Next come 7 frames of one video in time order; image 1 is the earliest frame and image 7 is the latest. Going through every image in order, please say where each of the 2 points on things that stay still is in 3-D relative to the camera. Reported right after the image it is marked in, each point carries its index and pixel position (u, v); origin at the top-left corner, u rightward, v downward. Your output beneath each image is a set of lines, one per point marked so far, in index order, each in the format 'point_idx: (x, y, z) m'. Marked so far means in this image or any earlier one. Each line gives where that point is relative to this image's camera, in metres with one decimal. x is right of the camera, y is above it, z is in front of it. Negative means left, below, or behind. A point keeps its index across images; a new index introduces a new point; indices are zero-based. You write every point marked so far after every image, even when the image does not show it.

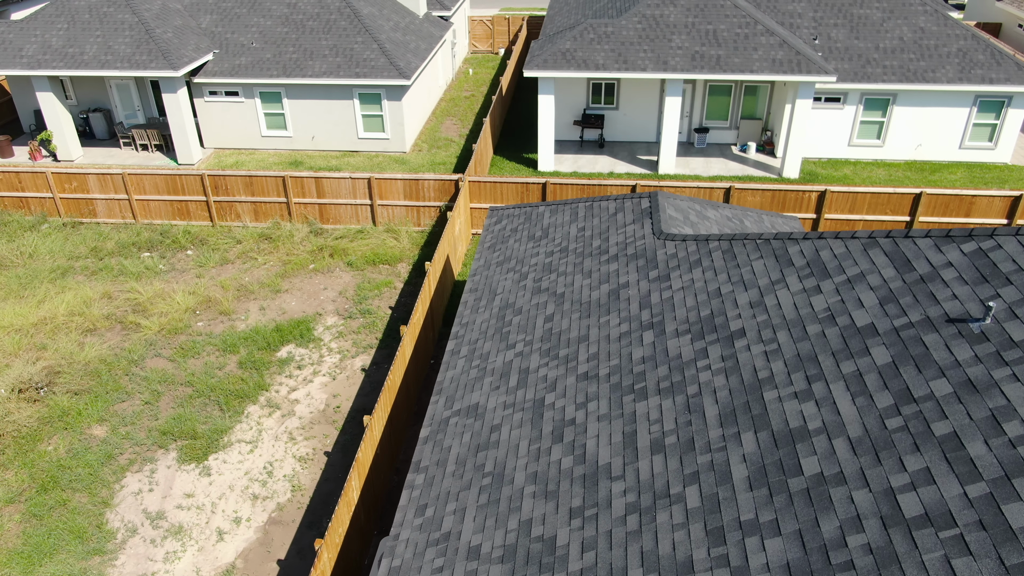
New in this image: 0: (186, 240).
0: (-7.3, +1.1, +17.2) m
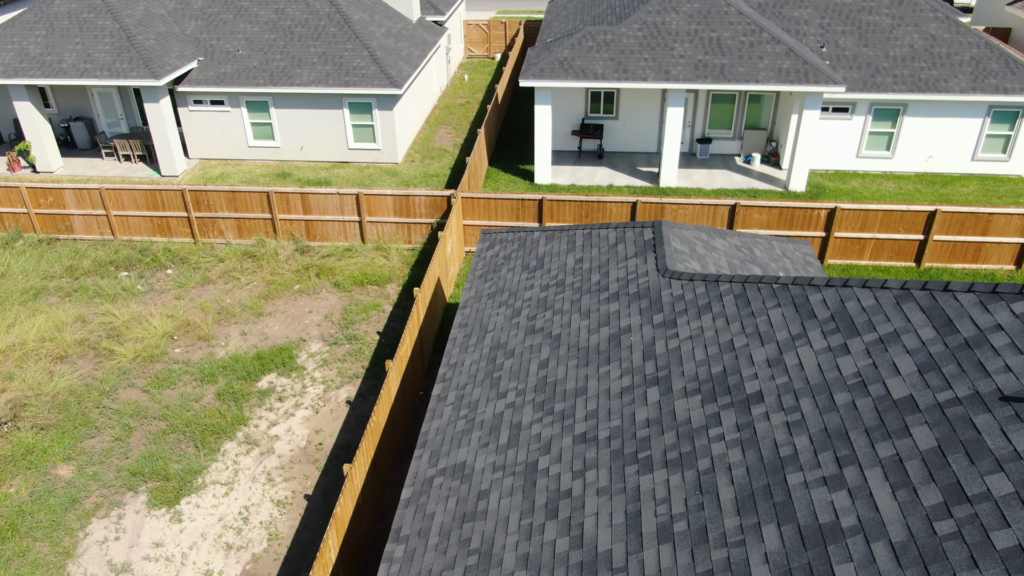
0: (-7.4, +0.6, +16.5) m
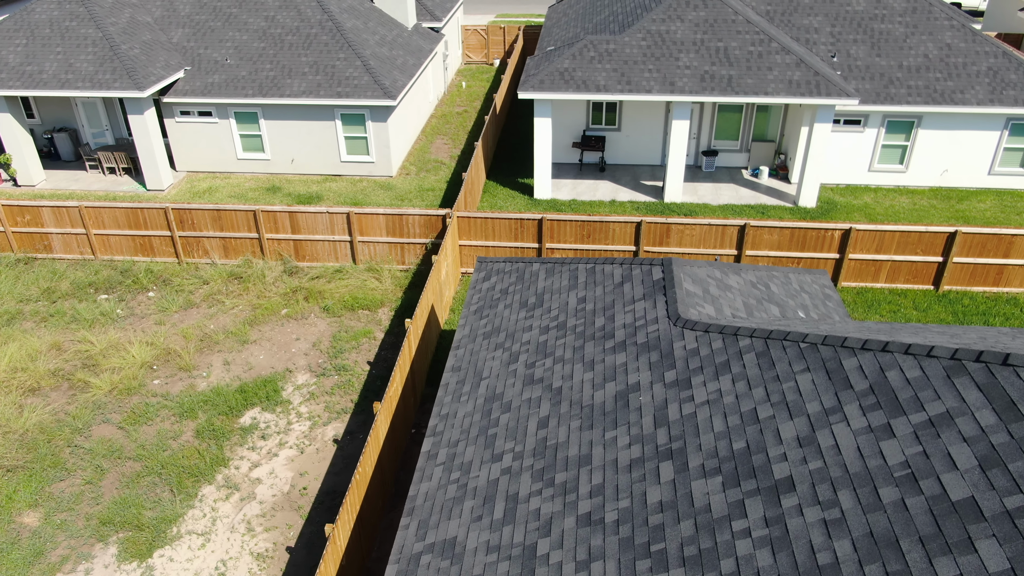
0: (-7.4, +0.2, +15.7) m
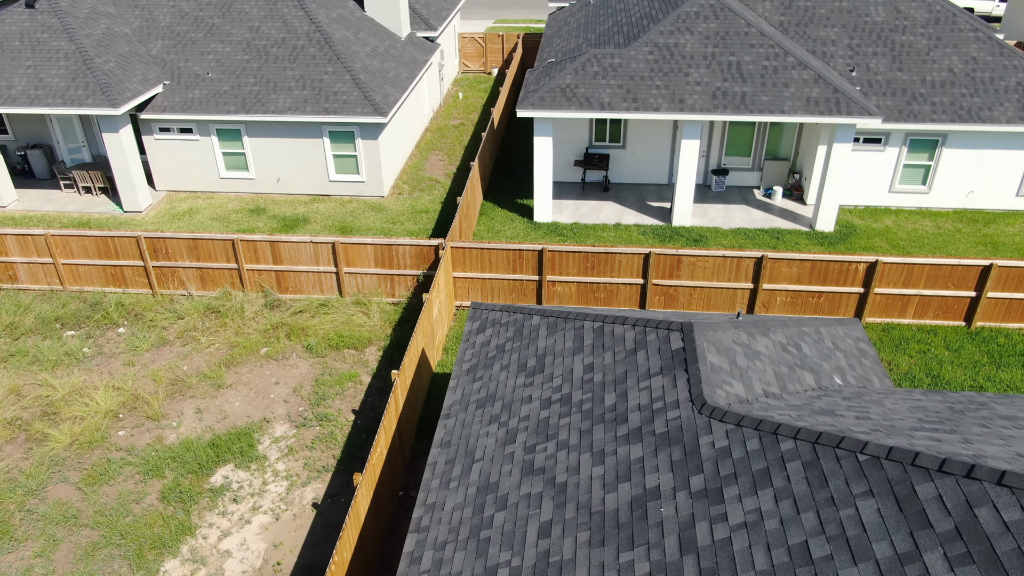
0: (-7.5, -0.5, +14.6) m
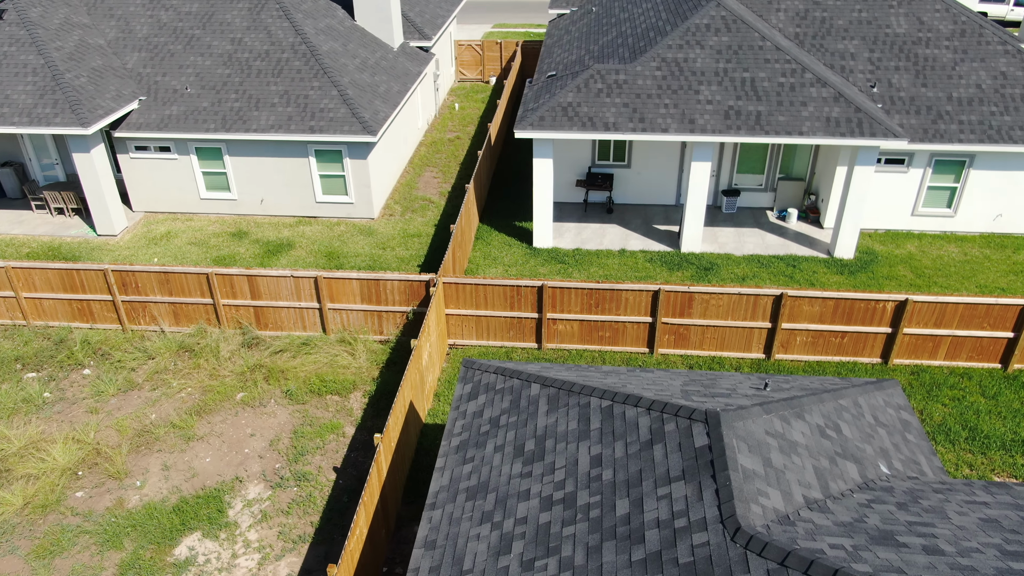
0: (-7.5, -1.1, +13.5) m
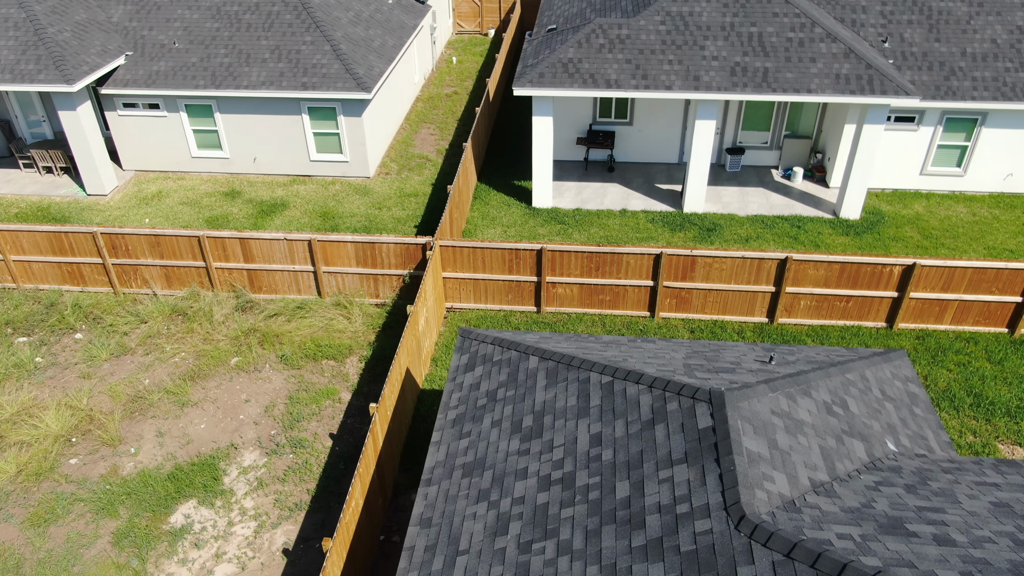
0: (-7.5, -0.5, +13.3) m
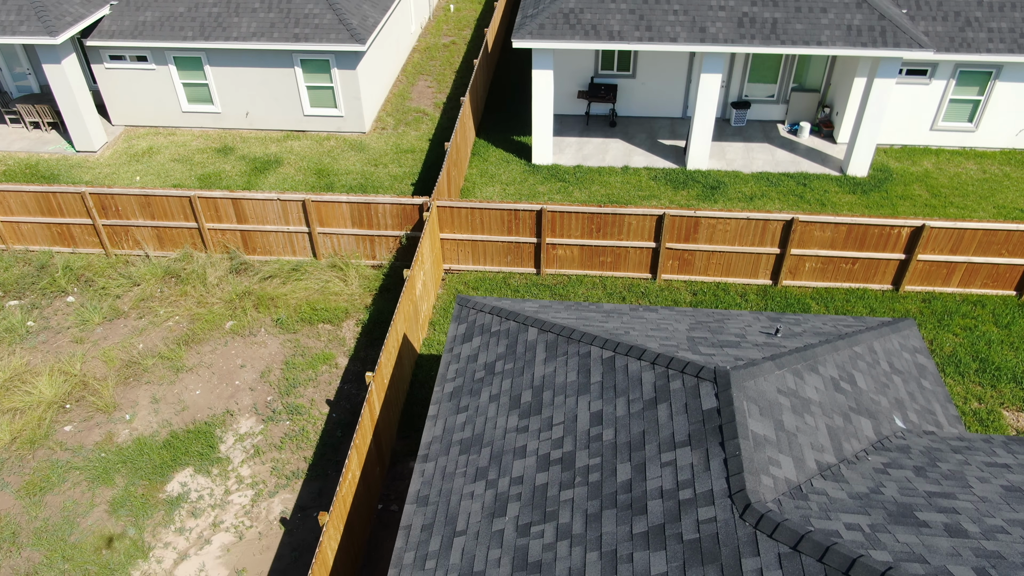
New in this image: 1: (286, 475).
0: (-7.5, +0.1, +13.1) m
1: (-2.9, -2.4, +9.9) m
